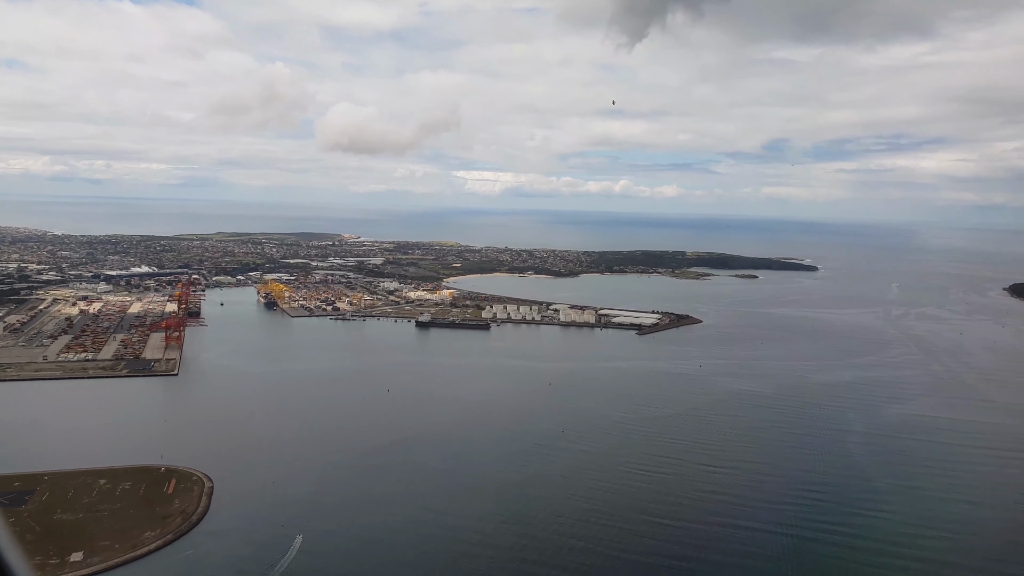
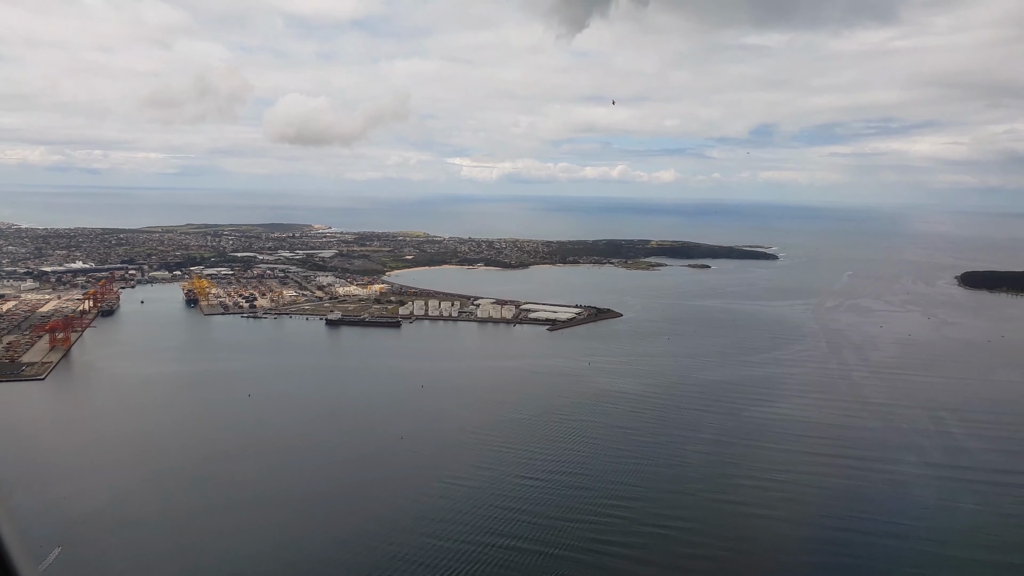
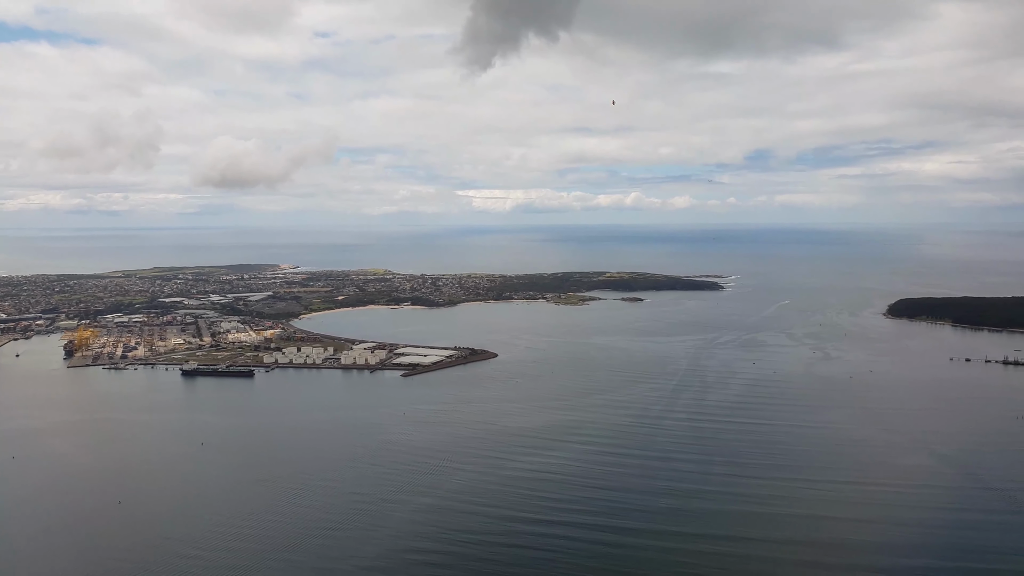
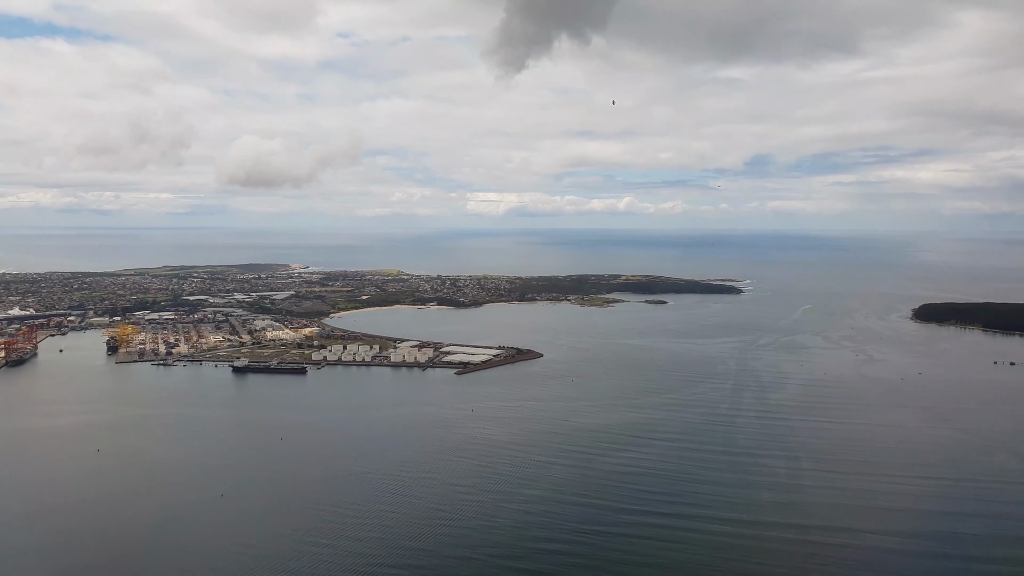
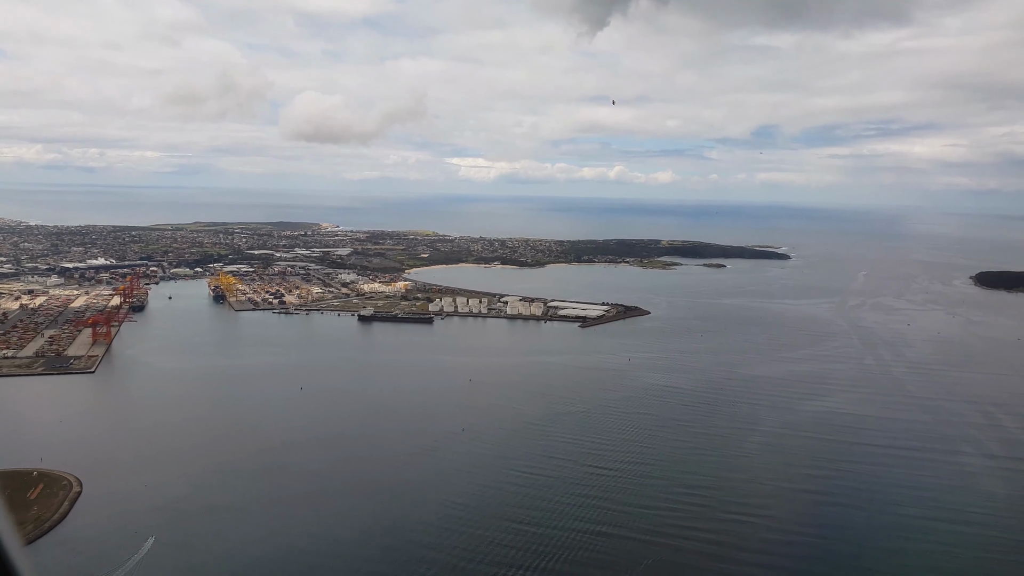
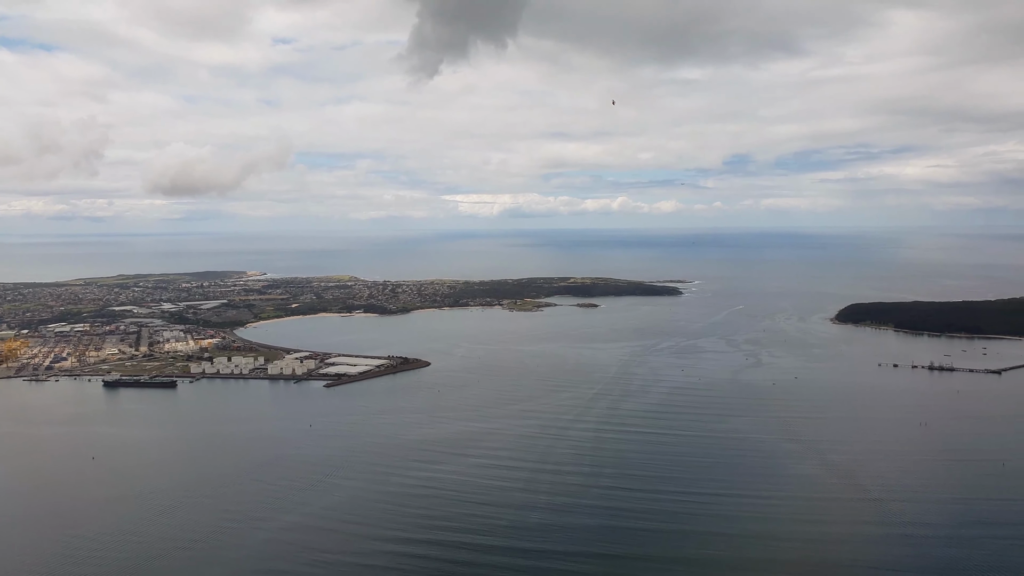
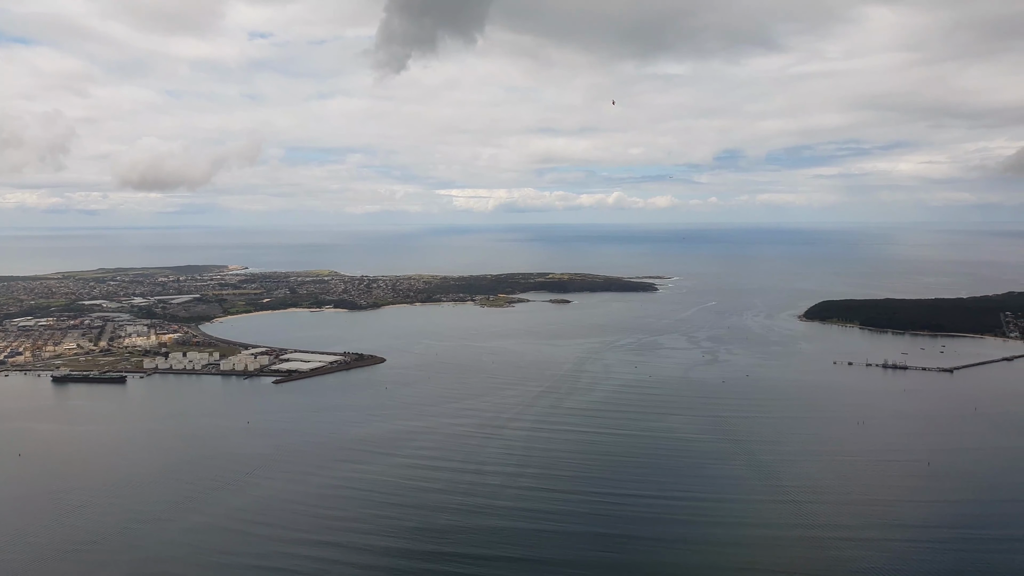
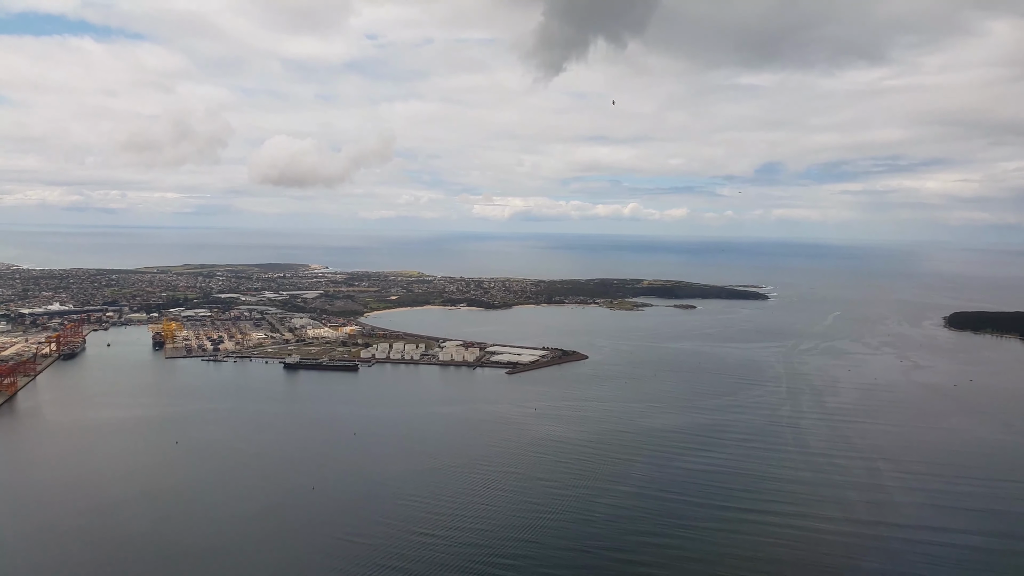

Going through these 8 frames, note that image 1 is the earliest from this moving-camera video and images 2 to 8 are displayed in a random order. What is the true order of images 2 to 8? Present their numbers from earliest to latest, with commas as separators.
5, 2, 8, 4, 3, 6, 7
